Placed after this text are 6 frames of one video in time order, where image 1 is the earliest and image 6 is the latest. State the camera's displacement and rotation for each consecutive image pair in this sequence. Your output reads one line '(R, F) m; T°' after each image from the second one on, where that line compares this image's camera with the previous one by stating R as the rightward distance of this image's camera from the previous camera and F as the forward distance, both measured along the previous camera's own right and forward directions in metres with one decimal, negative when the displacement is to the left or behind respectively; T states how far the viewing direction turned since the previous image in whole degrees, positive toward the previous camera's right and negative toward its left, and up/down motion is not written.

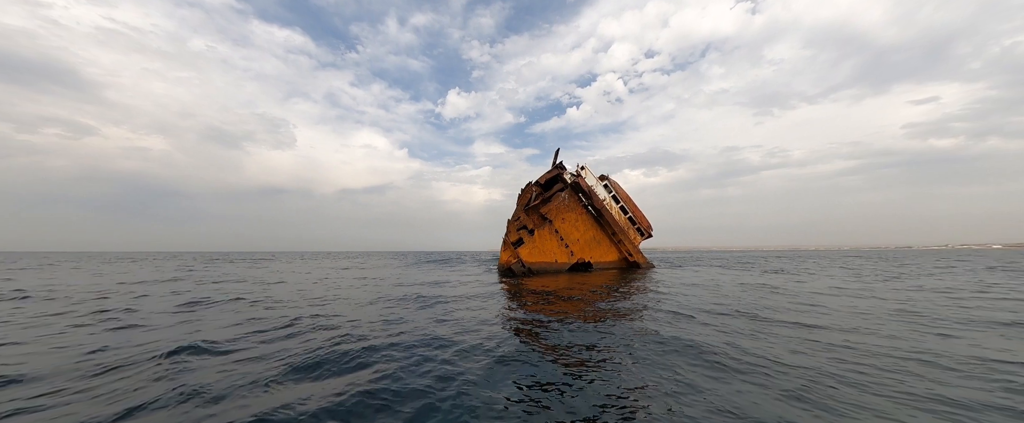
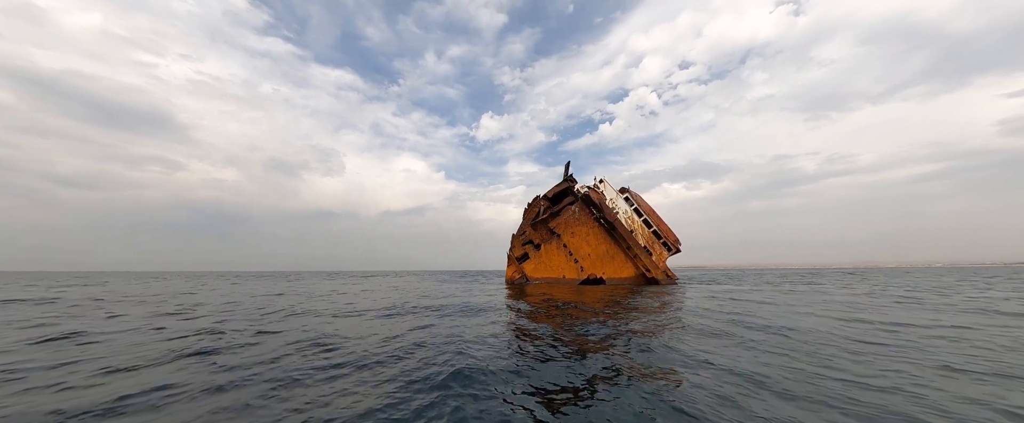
(+1.0, +0.4) m; -6°
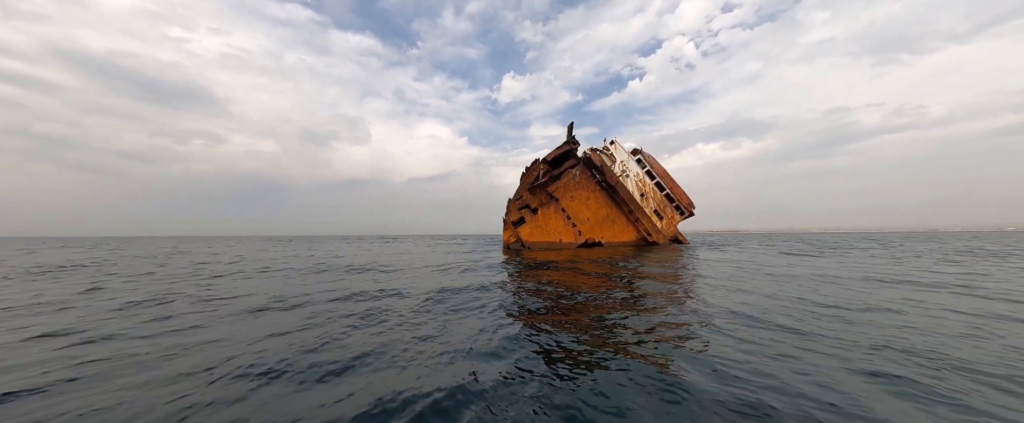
(+0.9, +0.2) m; -4°
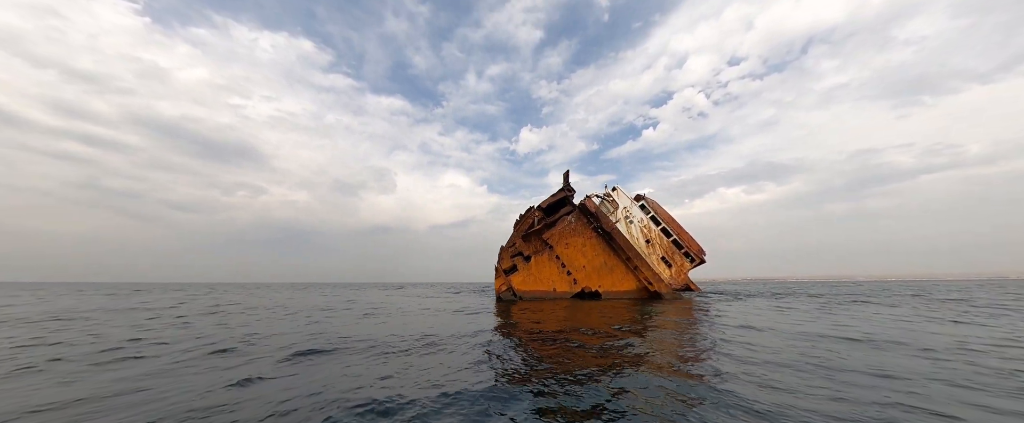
(+0.9, +0.1) m; -3°
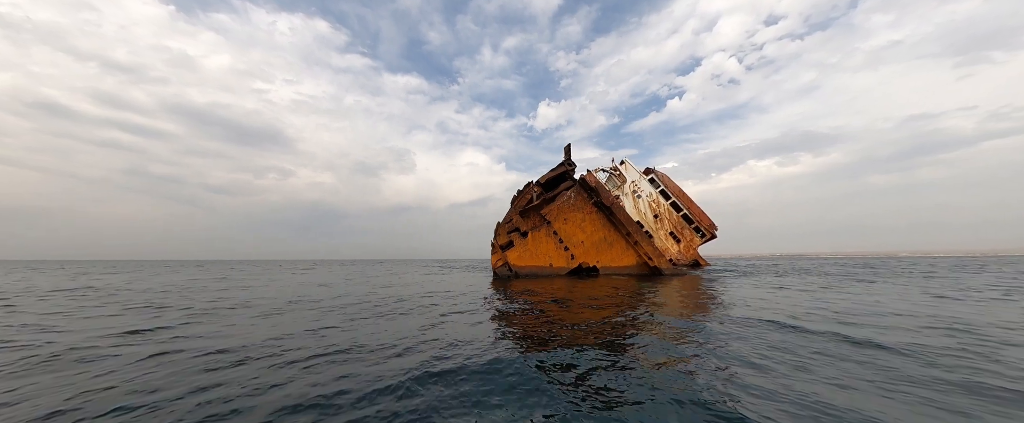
(+0.7, +0.2) m; -3°
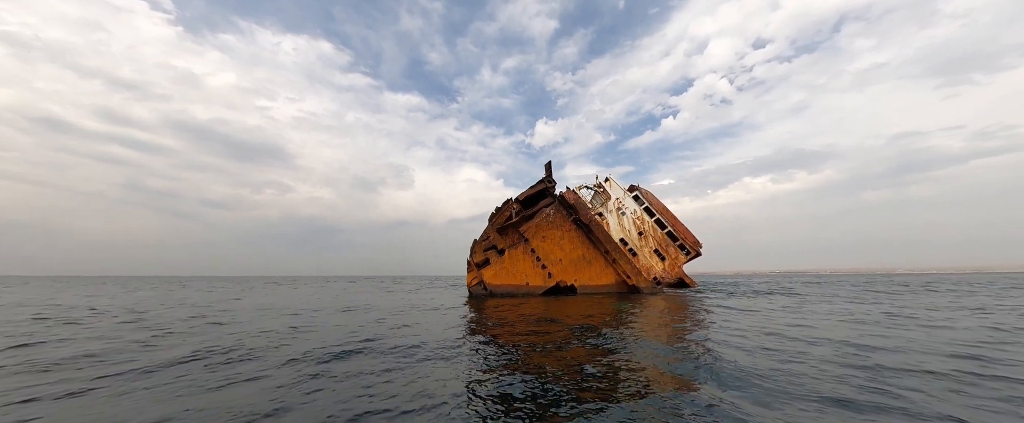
(+0.7, +0.1) m; +1°
